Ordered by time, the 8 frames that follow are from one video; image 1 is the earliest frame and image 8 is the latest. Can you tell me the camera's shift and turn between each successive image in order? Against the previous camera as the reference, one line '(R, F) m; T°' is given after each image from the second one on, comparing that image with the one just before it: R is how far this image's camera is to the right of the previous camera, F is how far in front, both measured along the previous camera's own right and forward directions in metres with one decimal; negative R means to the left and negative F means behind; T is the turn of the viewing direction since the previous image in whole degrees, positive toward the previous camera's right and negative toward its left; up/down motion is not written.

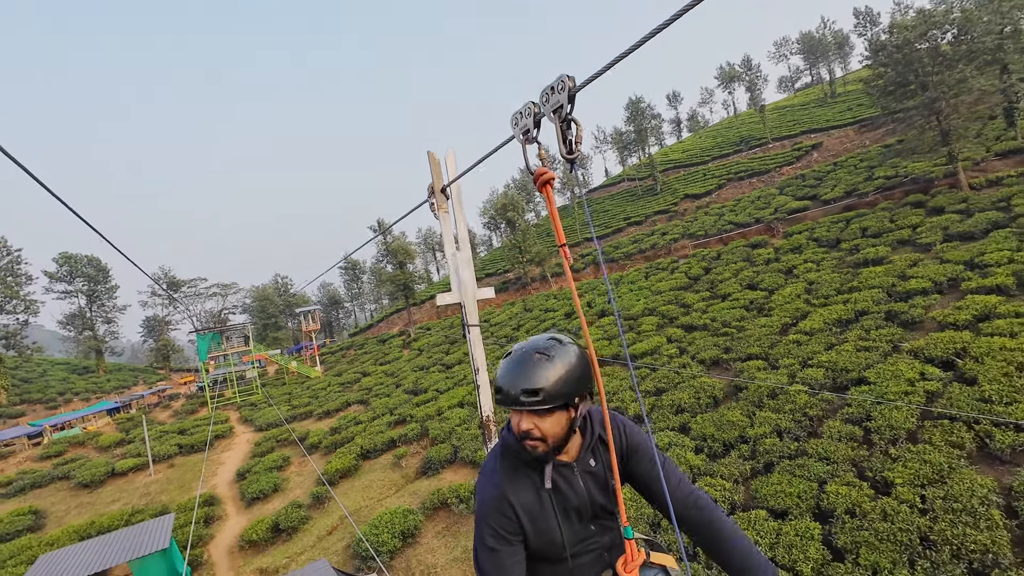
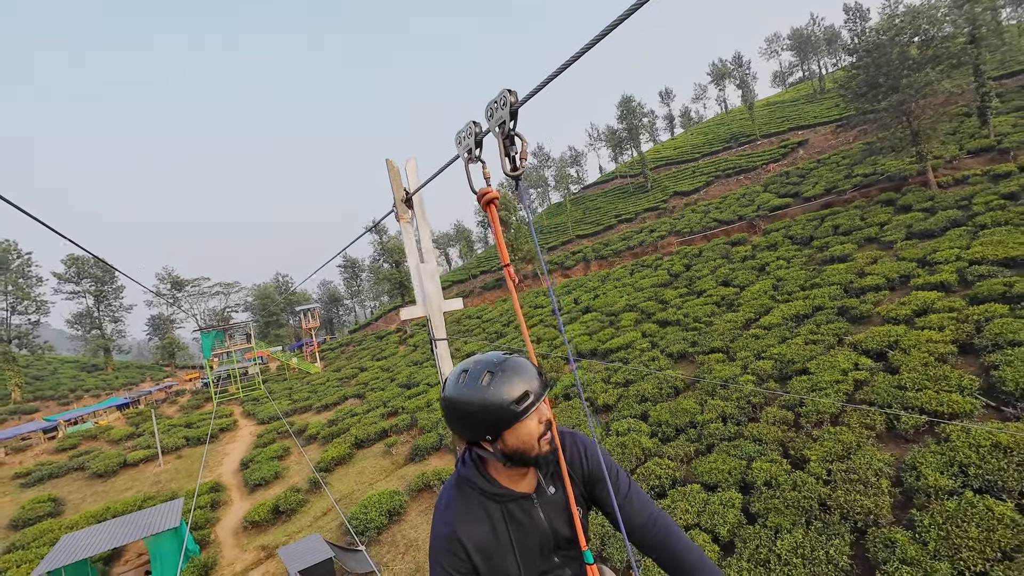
(+0.6, -0.7) m; 0°
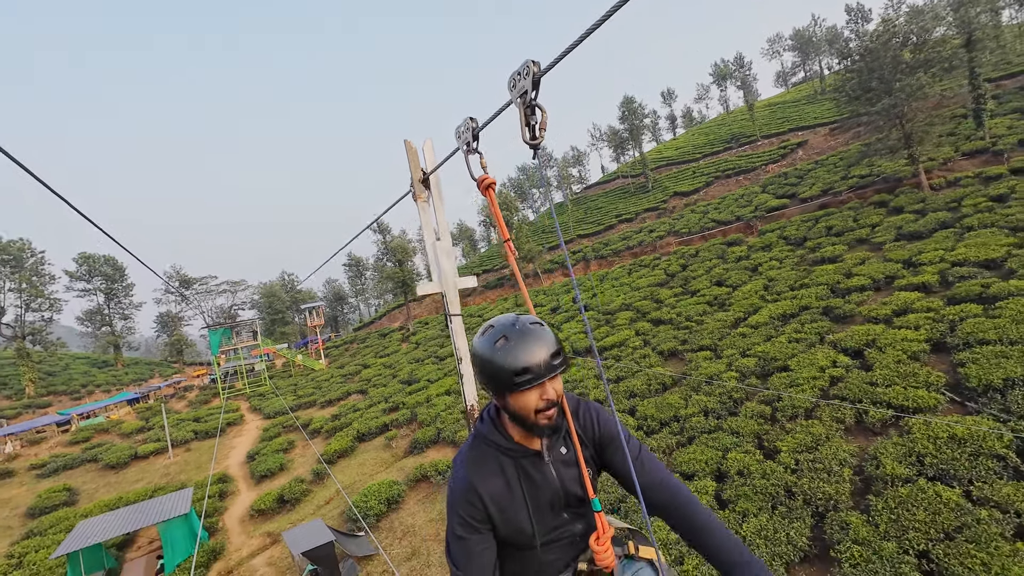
(+0.2, -0.4) m; -1°
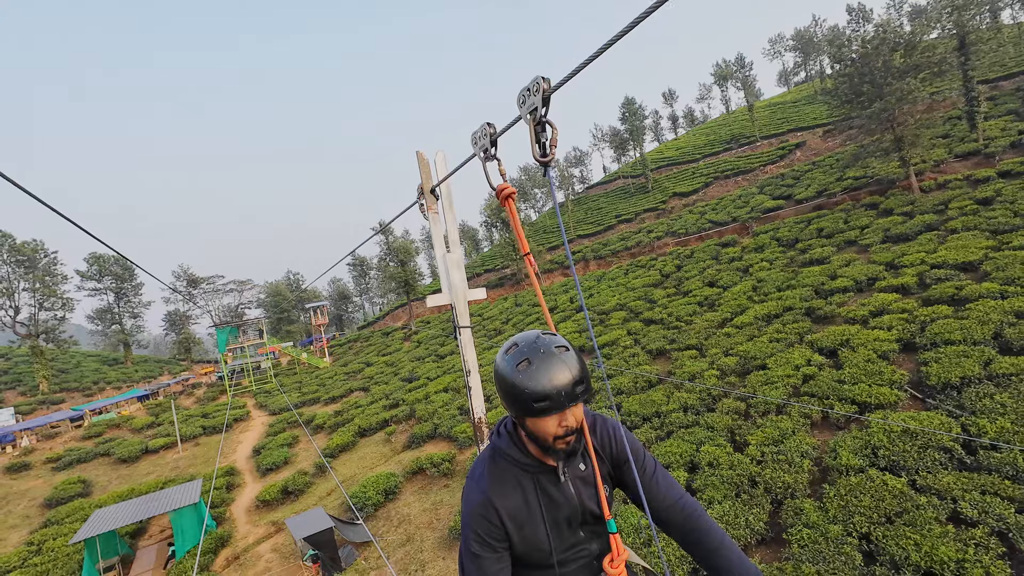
(+0.3, -0.4) m; -1°
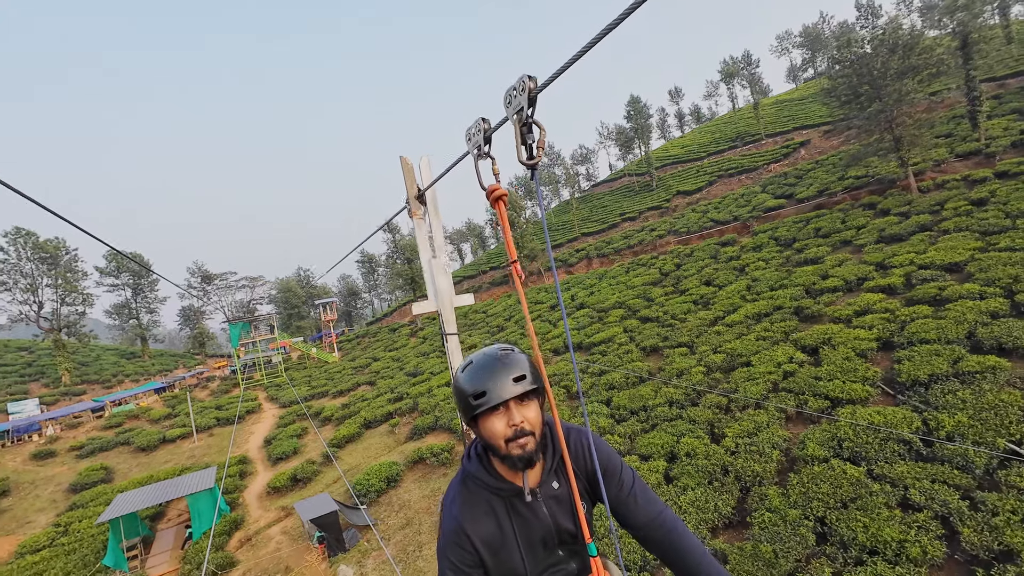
(+0.3, -0.4) m; -1°
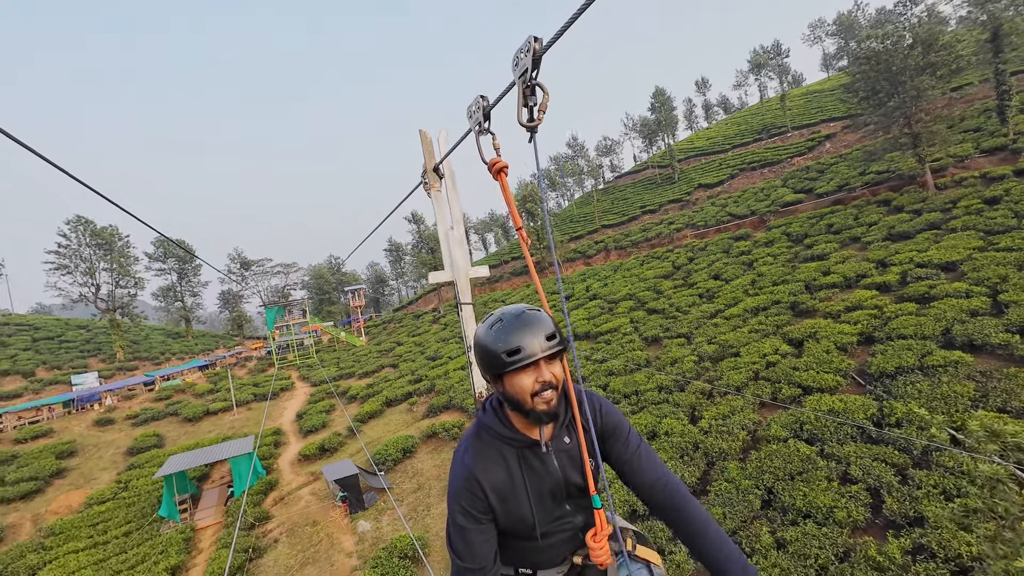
(+0.5, -0.8) m; -3°
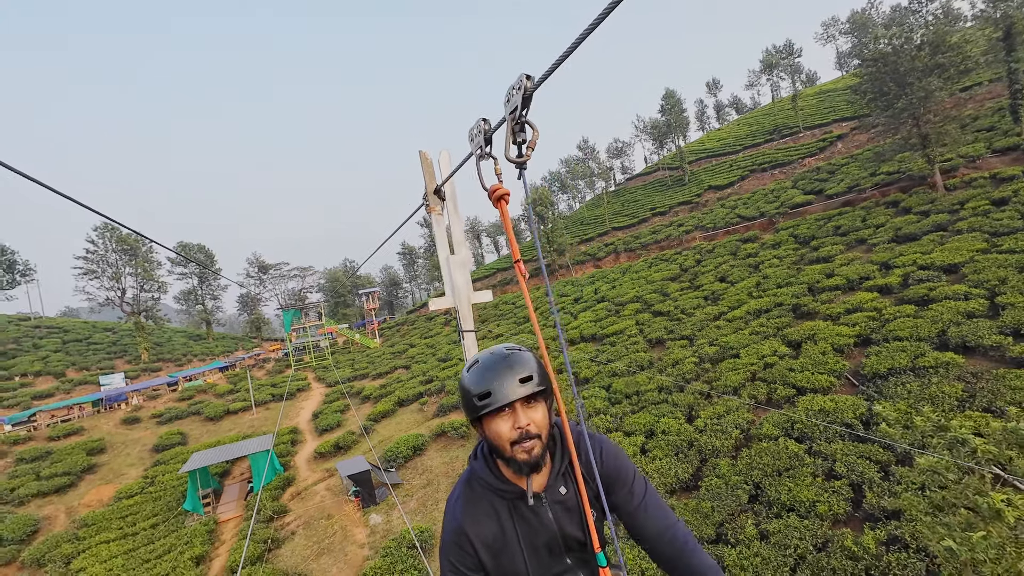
(+0.2, -0.4) m; -2°
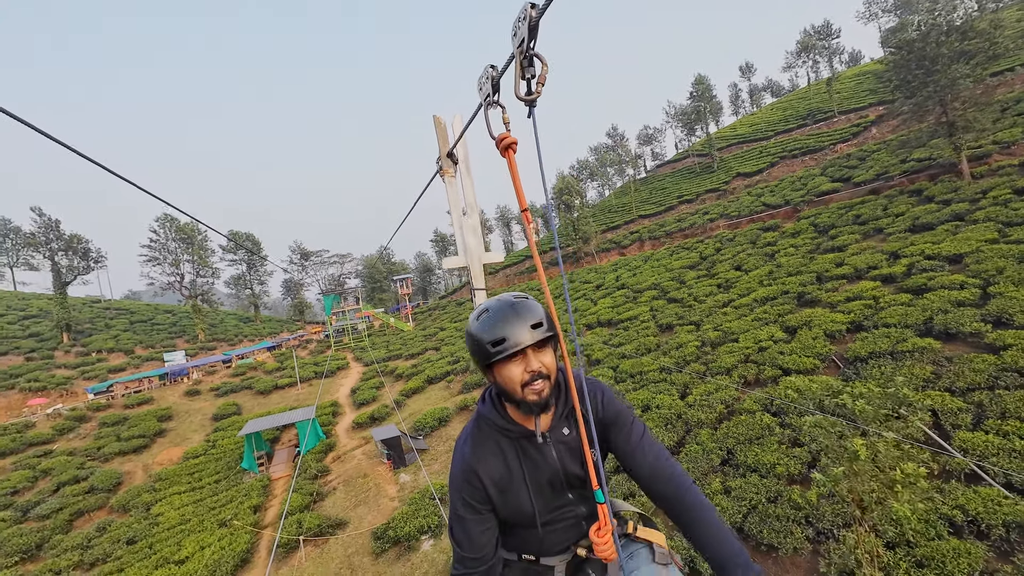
(+0.4, -0.9) m; -4°
